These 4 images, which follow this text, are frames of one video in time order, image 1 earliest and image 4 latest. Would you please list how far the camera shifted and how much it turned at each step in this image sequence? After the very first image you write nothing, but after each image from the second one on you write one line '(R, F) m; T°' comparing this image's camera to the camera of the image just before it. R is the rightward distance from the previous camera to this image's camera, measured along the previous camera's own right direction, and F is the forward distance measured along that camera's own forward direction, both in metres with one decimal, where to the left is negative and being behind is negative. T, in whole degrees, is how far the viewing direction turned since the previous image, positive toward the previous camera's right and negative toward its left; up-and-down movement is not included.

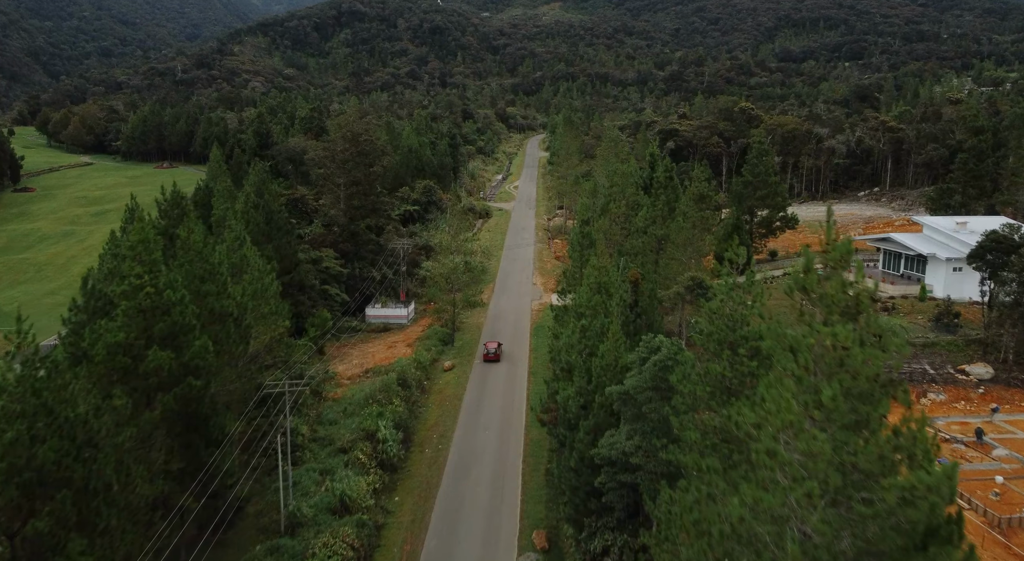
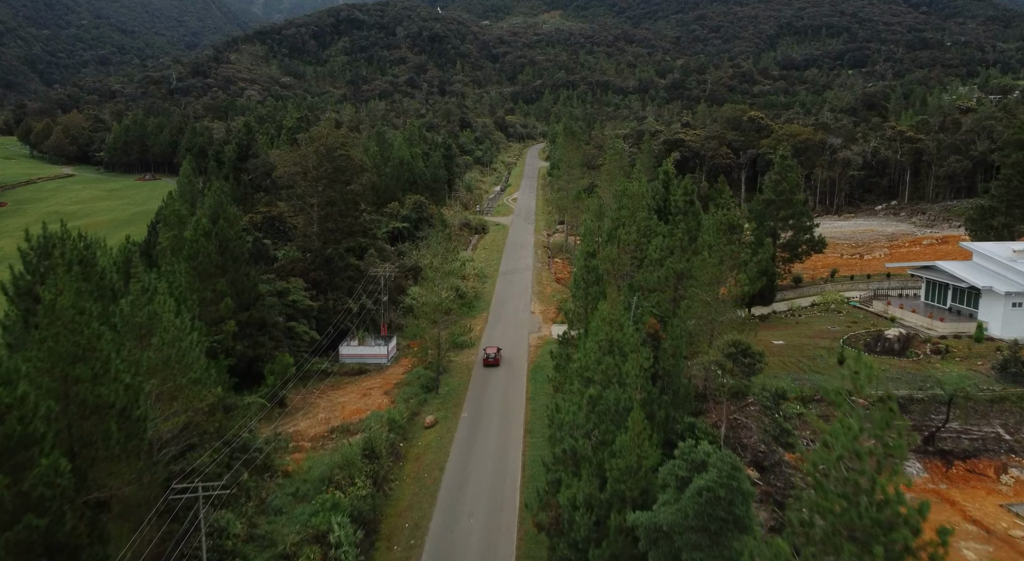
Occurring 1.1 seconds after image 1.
(+0.3, +4.6) m; 0°
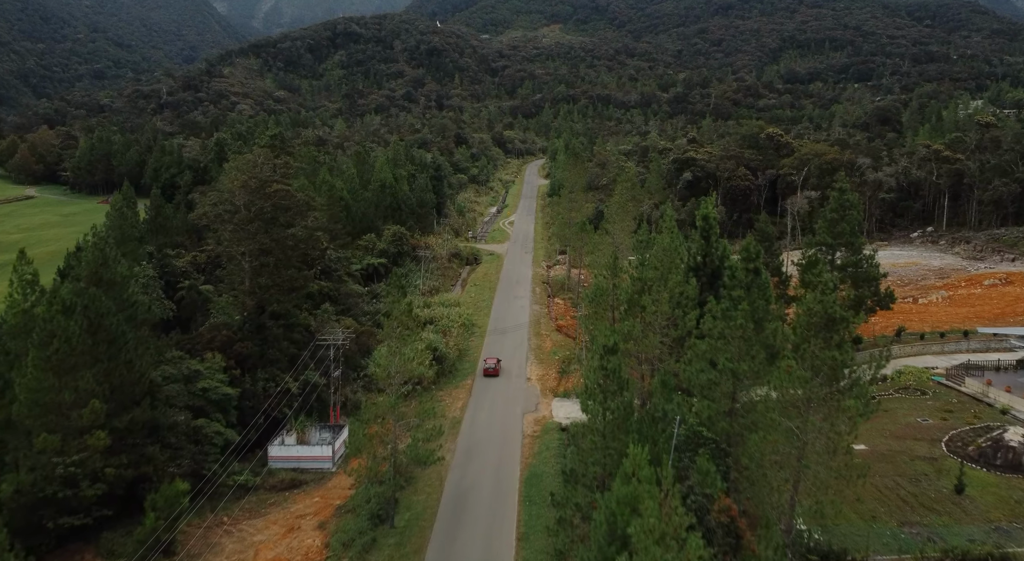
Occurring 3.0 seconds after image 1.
(+0.5, +8.0) m; 0°
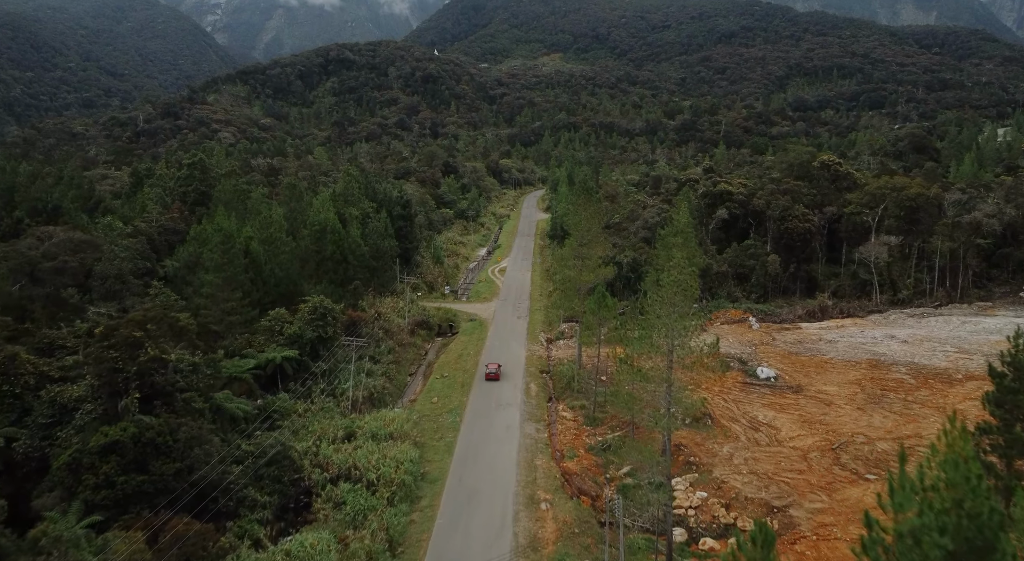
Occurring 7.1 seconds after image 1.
(+1.0, +17.0) m; 0°
